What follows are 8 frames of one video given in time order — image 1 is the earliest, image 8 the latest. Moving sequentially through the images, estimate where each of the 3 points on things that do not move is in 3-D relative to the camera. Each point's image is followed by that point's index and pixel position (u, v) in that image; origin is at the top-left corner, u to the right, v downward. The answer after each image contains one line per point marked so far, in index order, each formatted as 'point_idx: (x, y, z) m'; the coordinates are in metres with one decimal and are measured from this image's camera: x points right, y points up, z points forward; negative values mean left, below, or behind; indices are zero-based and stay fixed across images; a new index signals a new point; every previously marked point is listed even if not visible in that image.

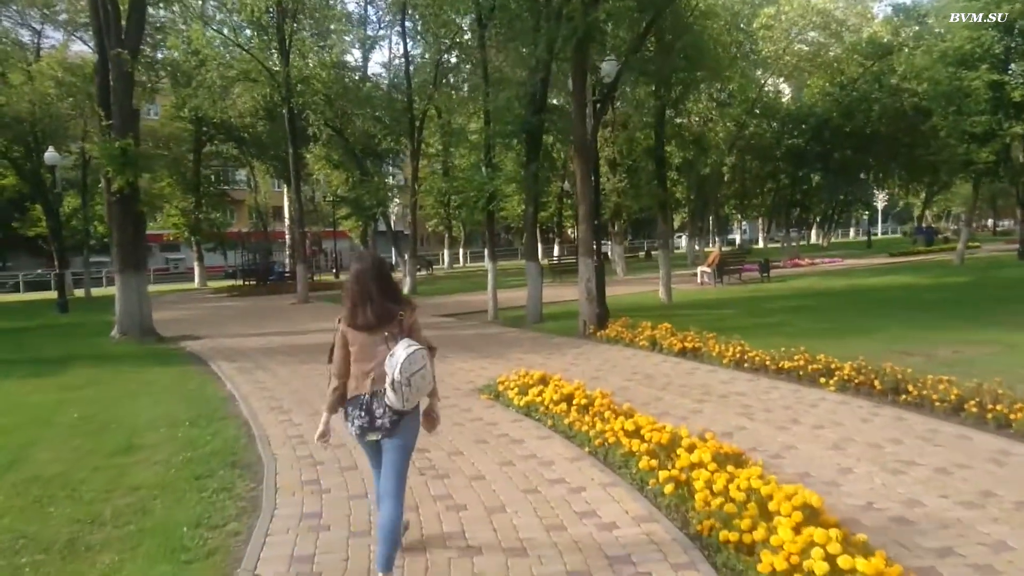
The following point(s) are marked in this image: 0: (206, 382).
0: (-4.3, -1.3, +11.5) m
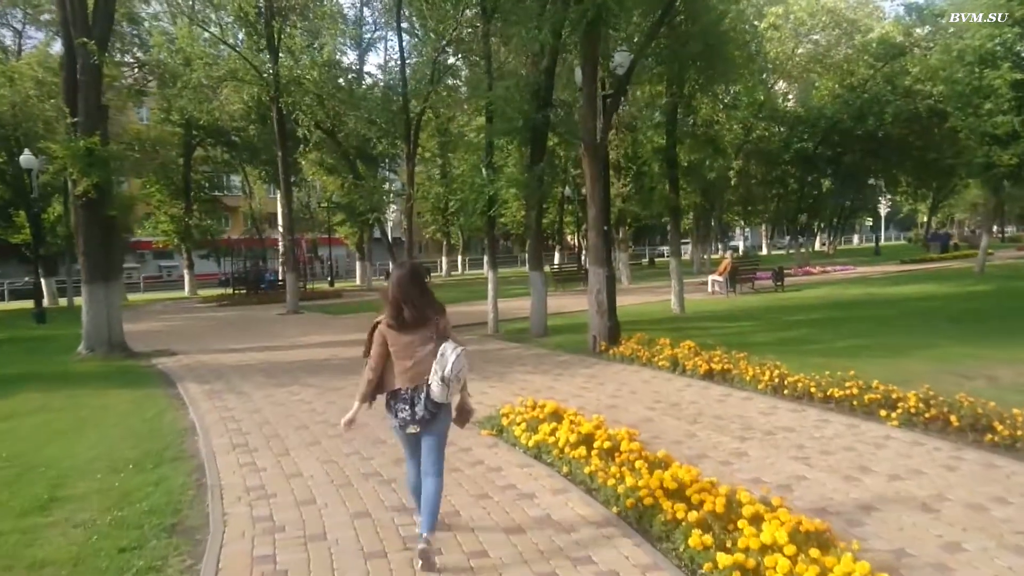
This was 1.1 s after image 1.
0: (-4.2, -1.5, +10.1) m
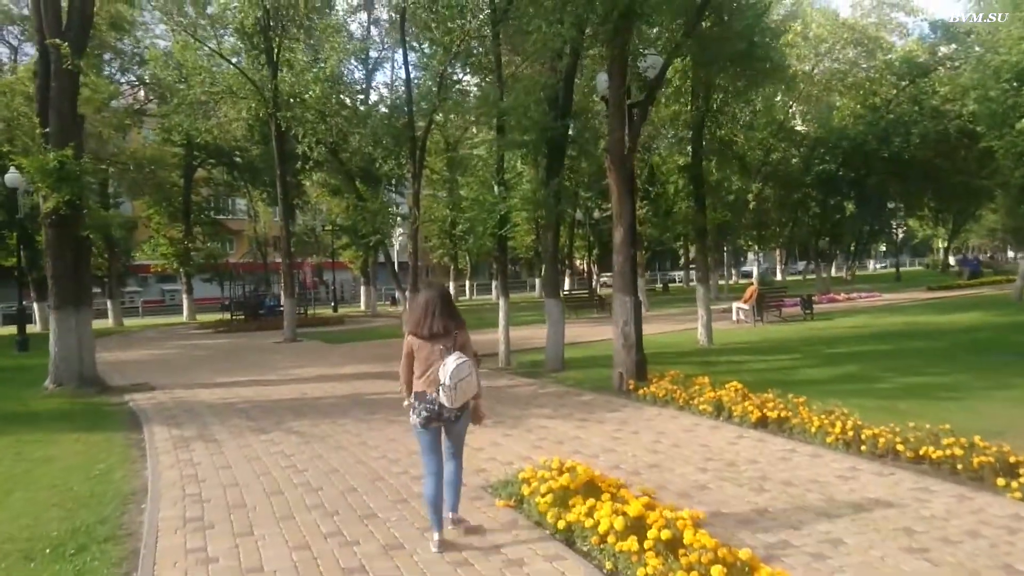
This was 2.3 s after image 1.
0: (-4.0, -1.8, +8.6) m
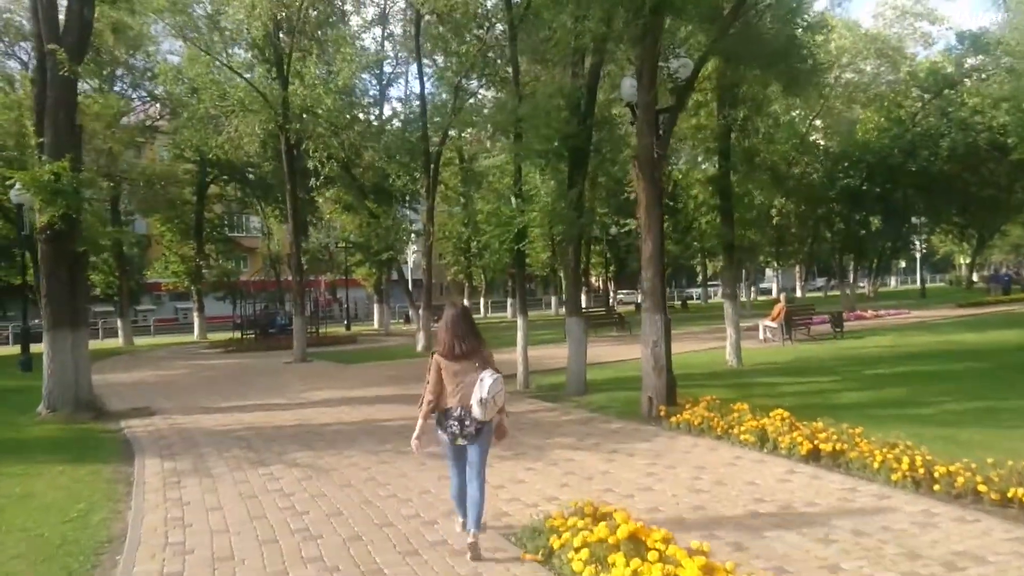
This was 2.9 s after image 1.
0: (-3.8, -2.0, +7.7) m
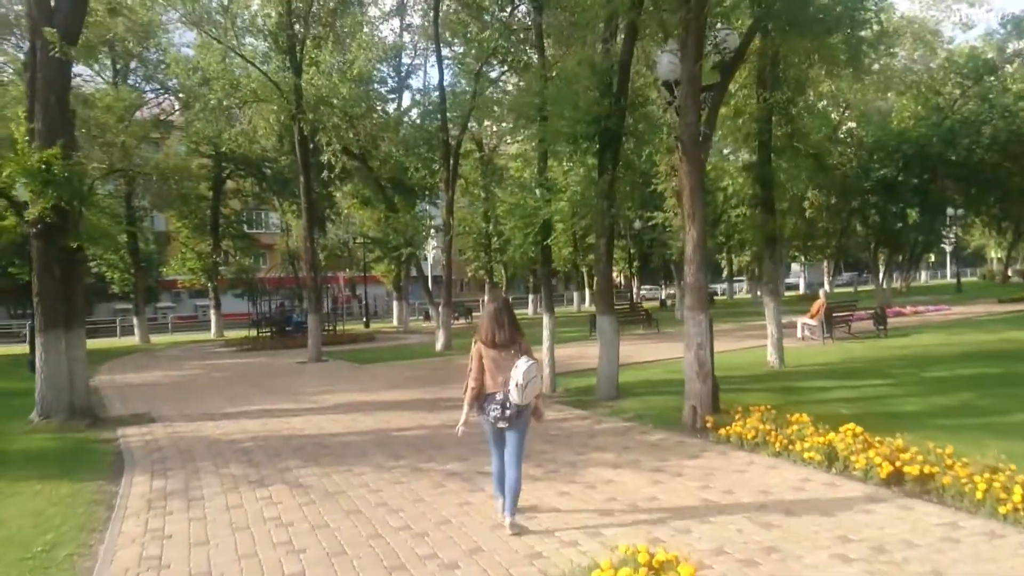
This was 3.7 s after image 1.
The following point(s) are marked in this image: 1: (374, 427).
0: (-3.5, -2.0, +6.8) m
1: (-1.8, -1.9, +11.1) m
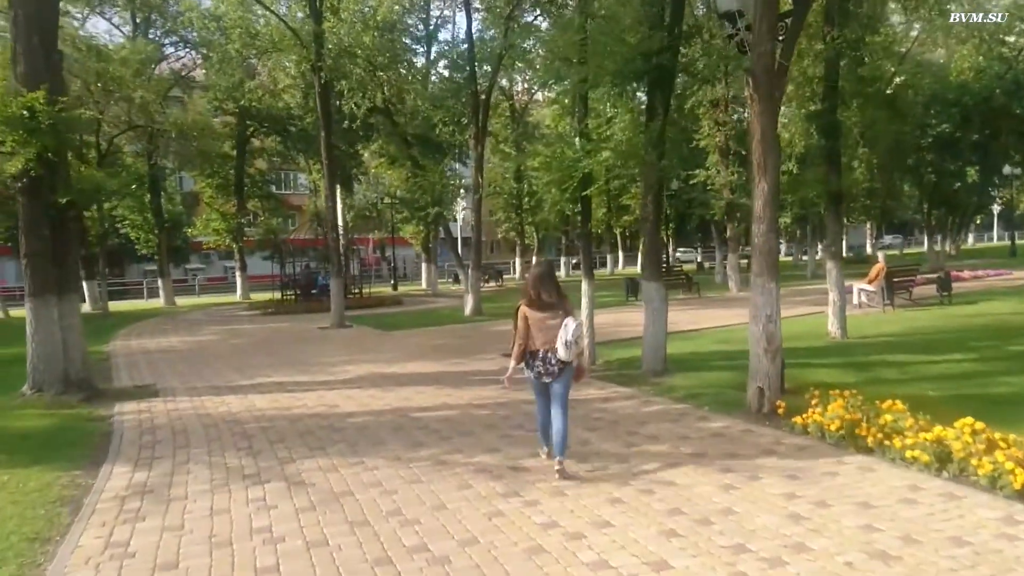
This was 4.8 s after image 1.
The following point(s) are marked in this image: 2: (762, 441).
0: (-3.3, -1.7, +5.6) m
1: (-1.4, -1.4, +9.9) m
2: (+2.3, -1.4, +7.5) m
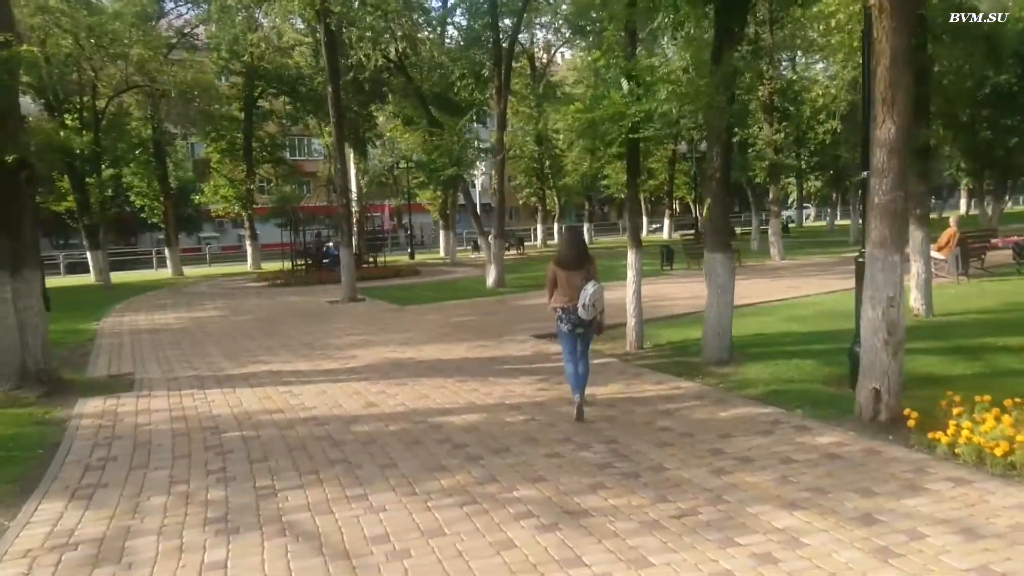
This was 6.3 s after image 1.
0: (-2.9, -1.6, +3.9) m
1: (-1.0, -1.2, +8.1) m
2: (+2.6, -1.2, +5.6) m
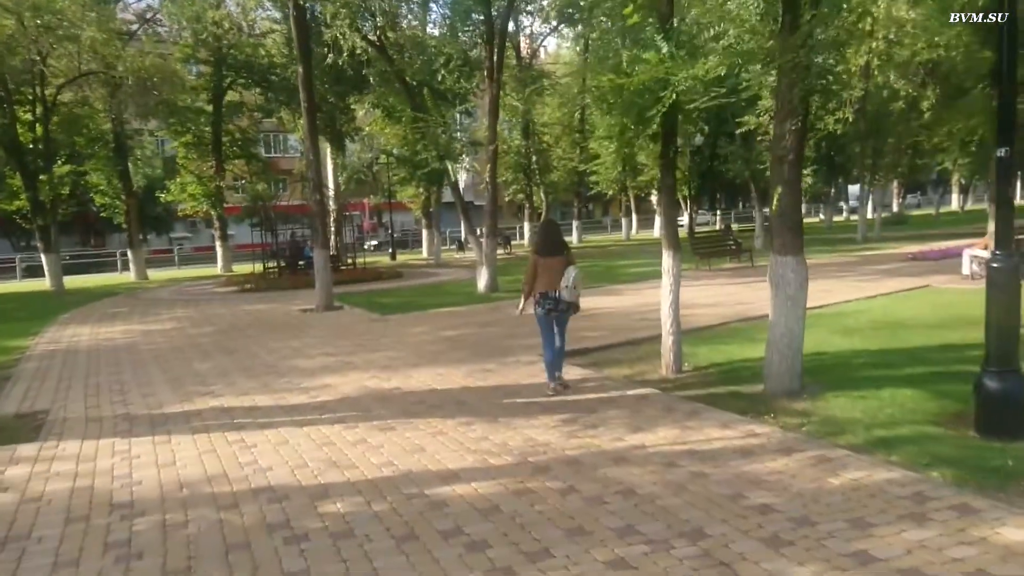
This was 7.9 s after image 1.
0: (-2.7, -1.8, +1.7) m
1: (-0.8, -1.3, +6.0) m
2: (+2.9, -1.3, +3.6) m
